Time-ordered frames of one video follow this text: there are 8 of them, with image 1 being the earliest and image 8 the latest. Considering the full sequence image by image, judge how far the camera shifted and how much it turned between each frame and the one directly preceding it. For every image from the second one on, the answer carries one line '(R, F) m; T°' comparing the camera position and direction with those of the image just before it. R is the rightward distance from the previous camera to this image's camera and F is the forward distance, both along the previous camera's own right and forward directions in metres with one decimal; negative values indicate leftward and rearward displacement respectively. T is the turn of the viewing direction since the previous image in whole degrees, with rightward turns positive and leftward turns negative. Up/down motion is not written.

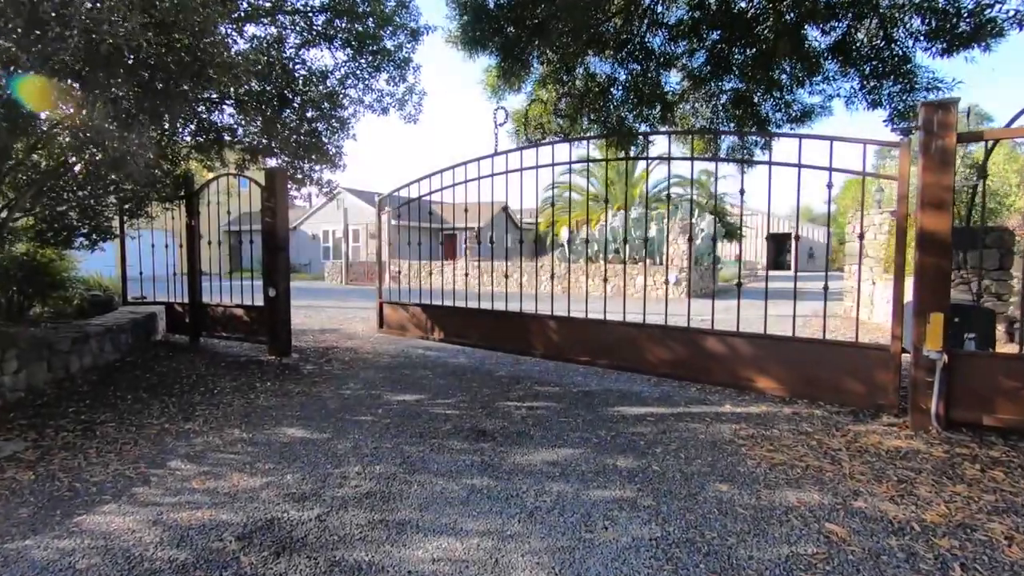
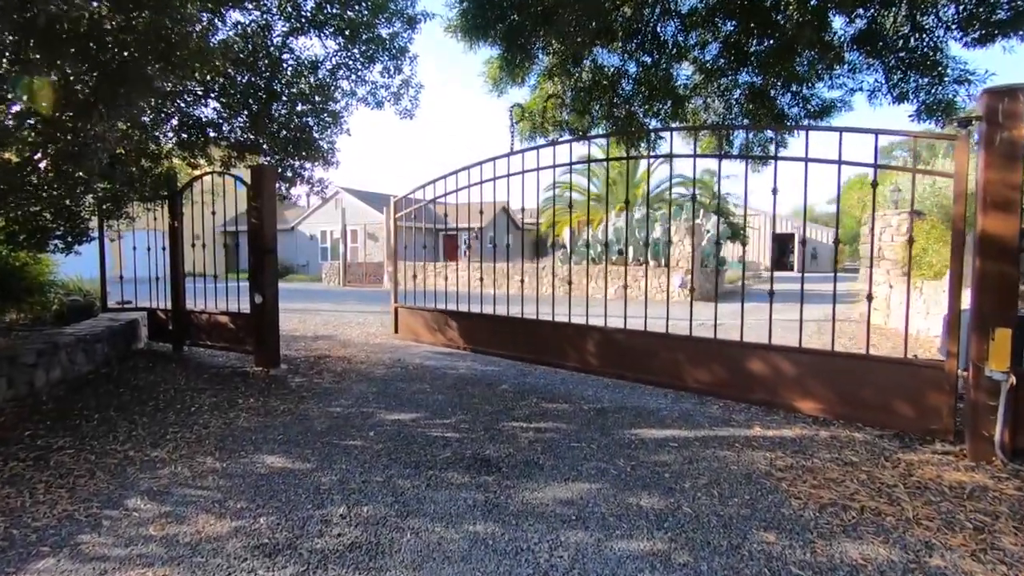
(0.0, +0.3) m; 0°
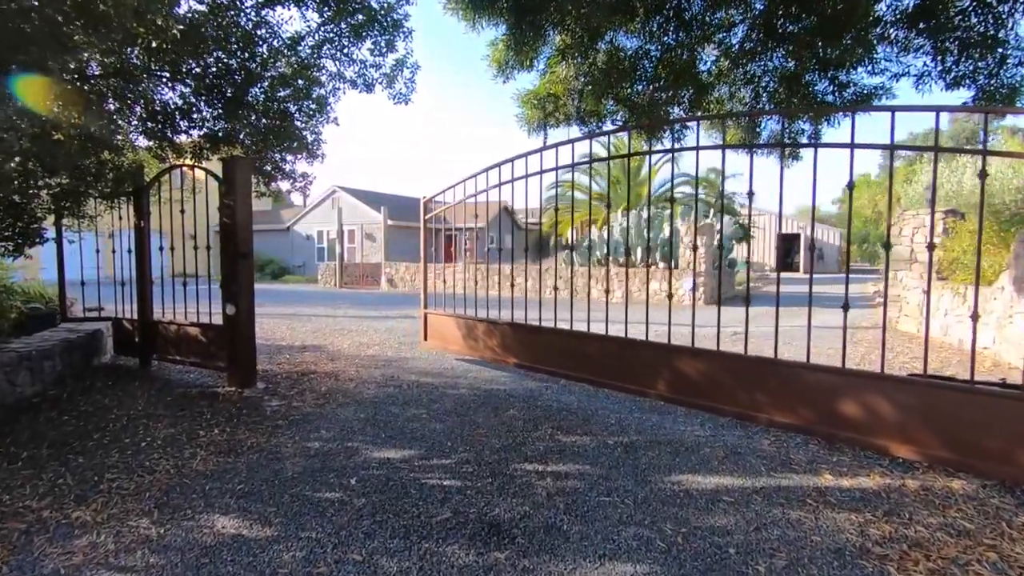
(-0.1, +0.6) m; 0°
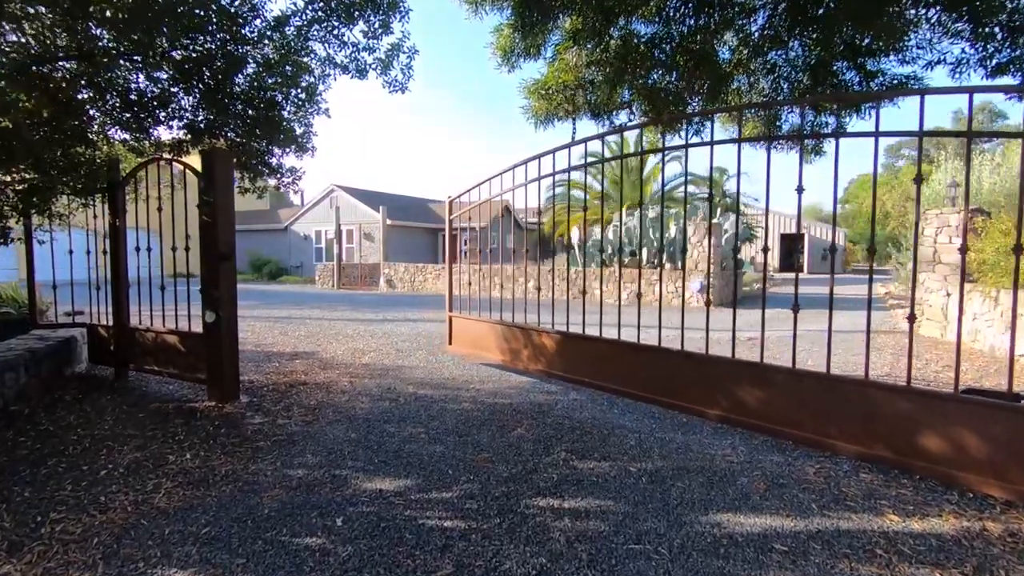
(-0.1, +0.4) m; 0°
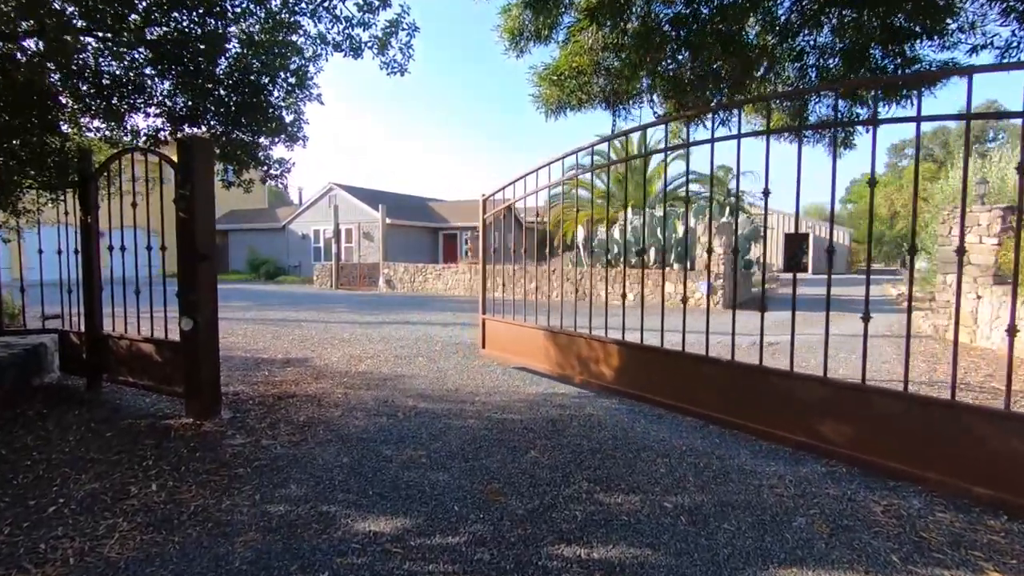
(-0.1, +0.4) m; 0°
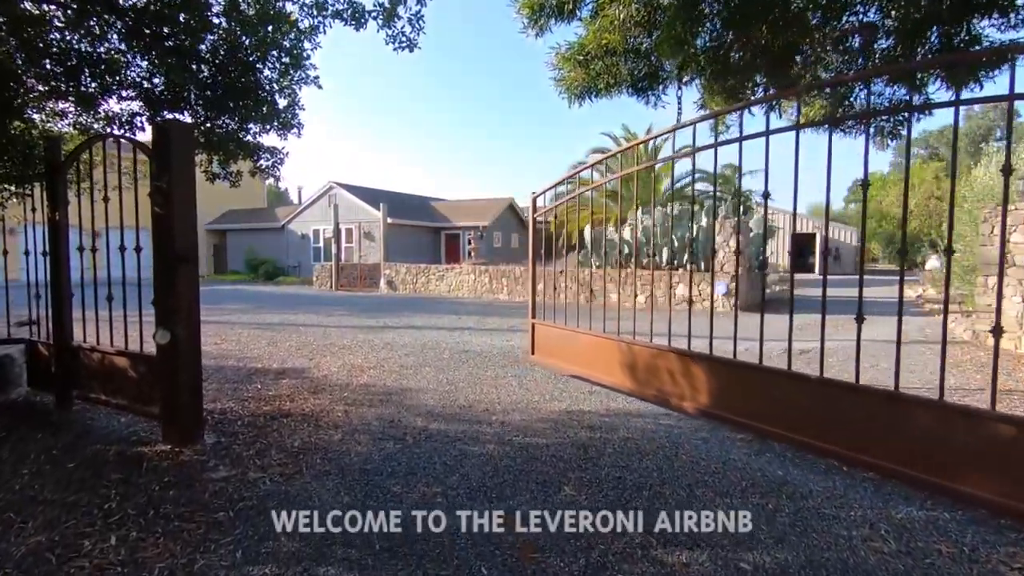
(-0.2, +0.4) m; 0°
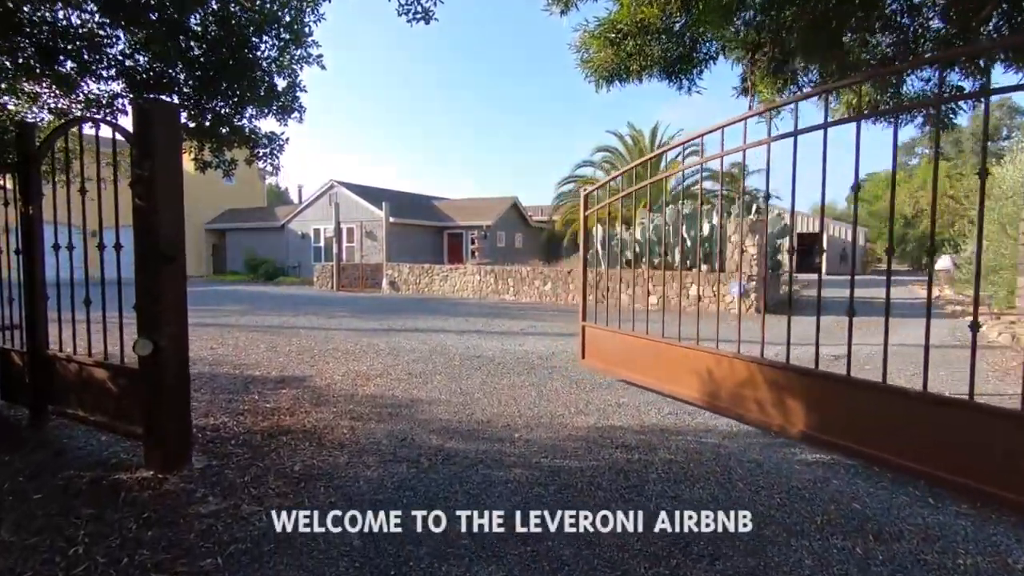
(-0.2, +0.4) m; 0°
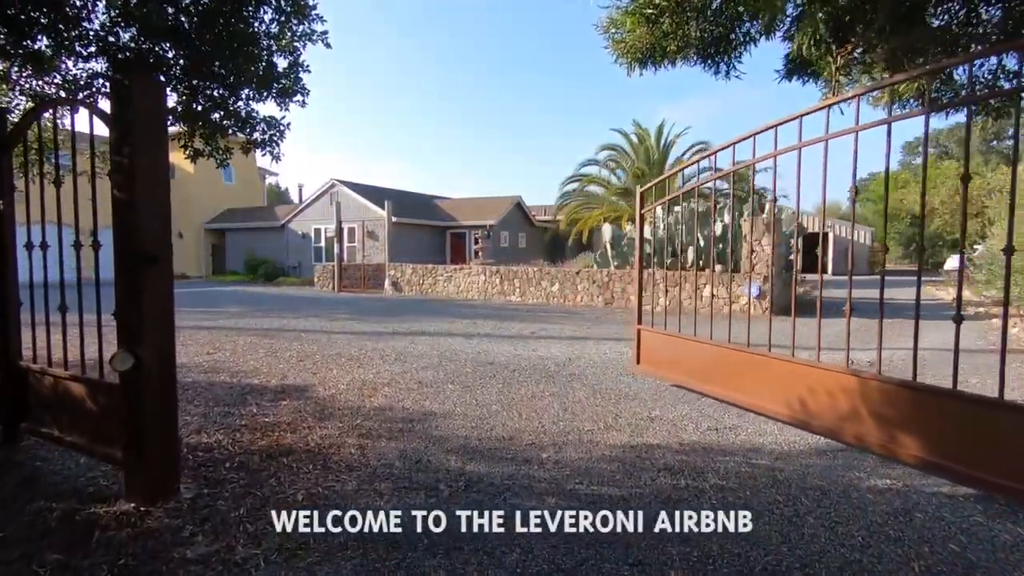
(-0.2, +0.3) m; 0°
